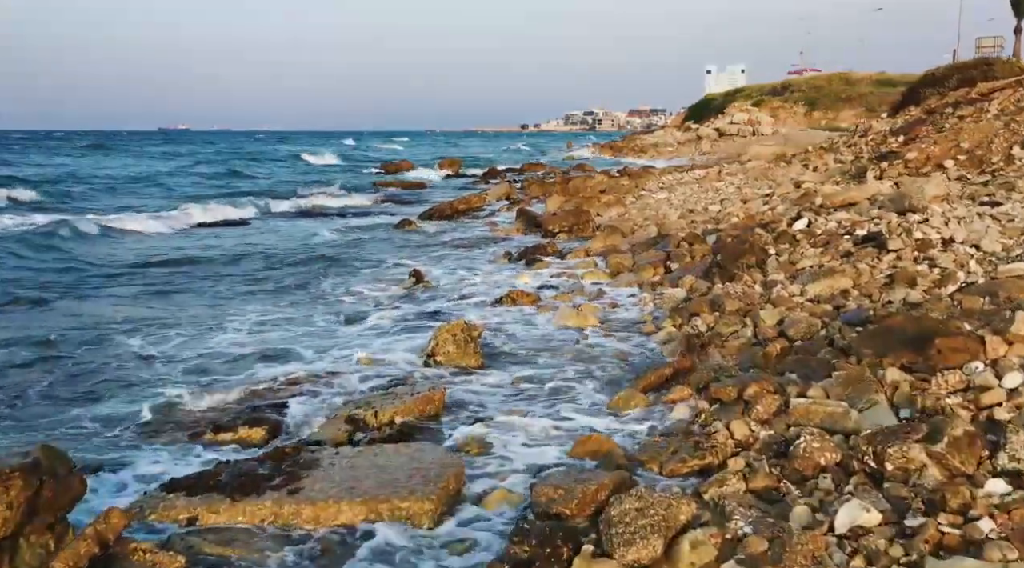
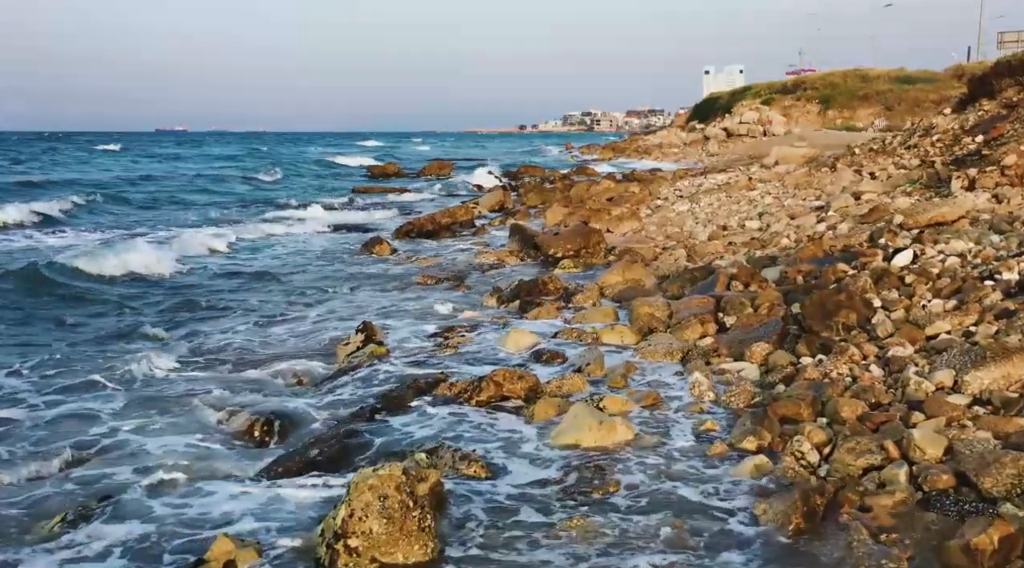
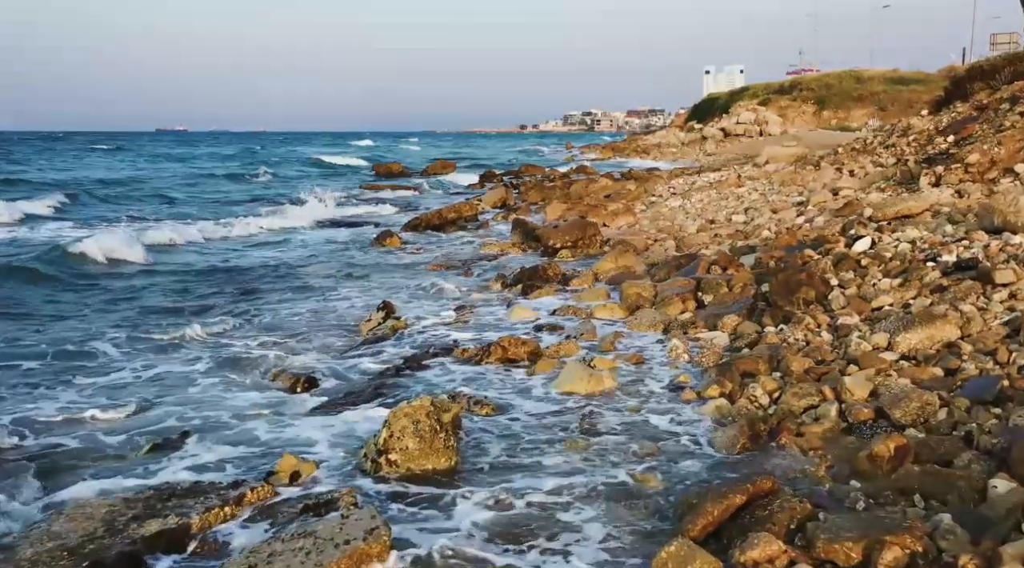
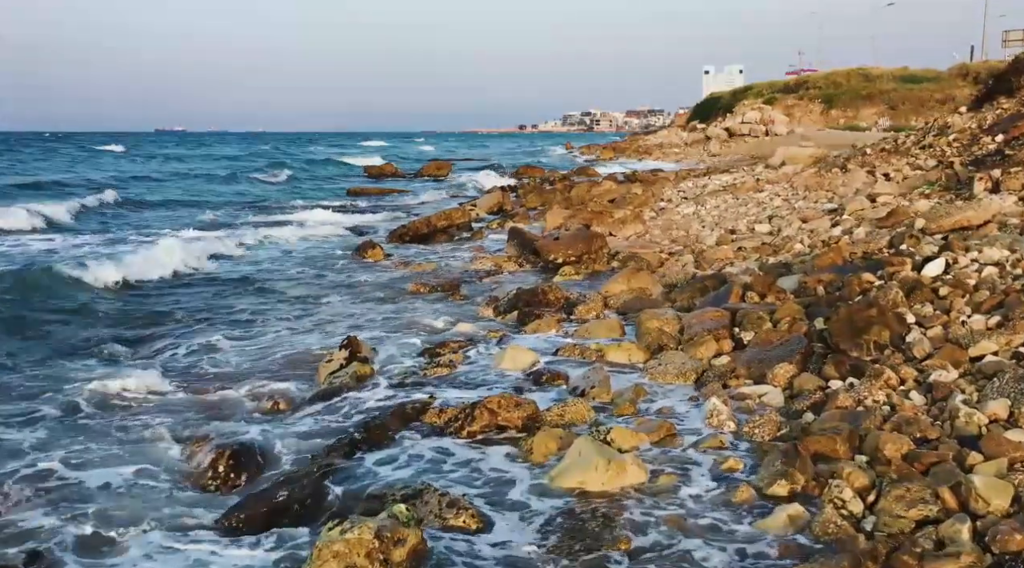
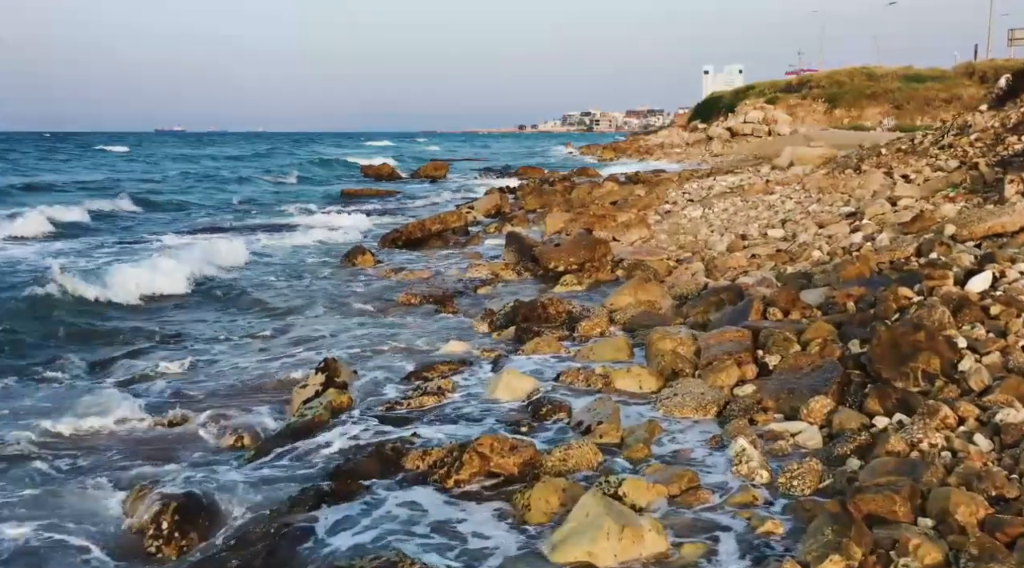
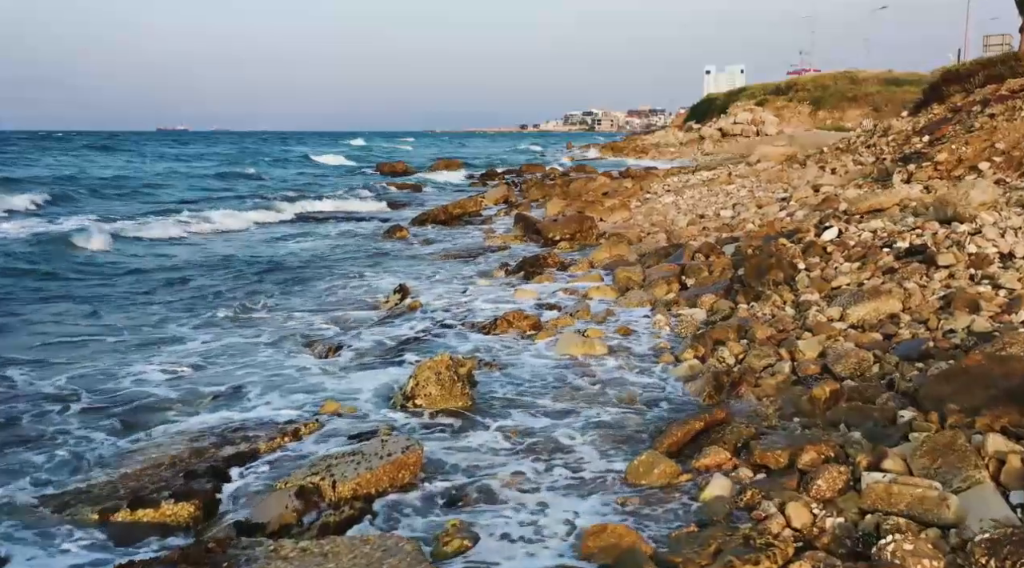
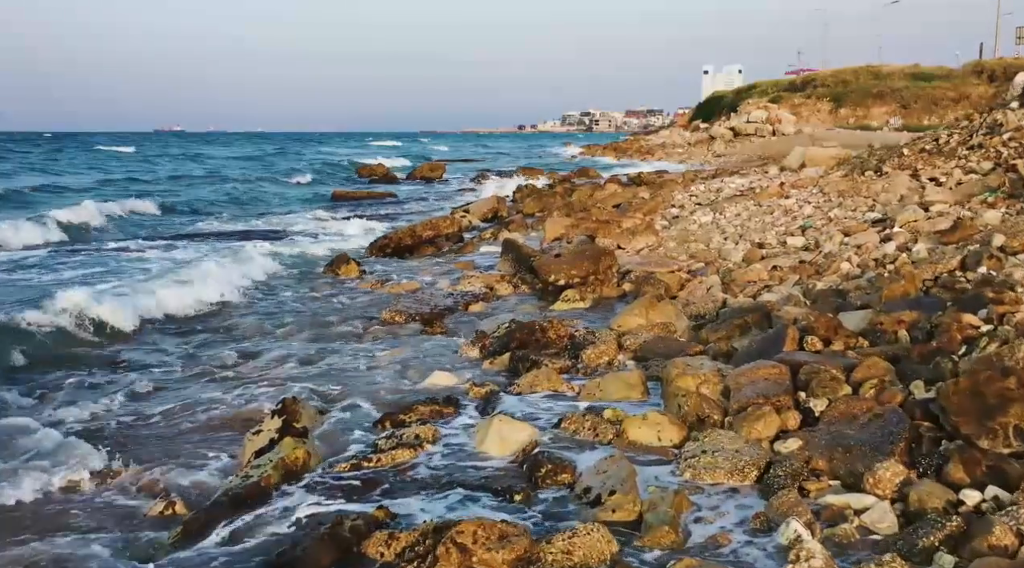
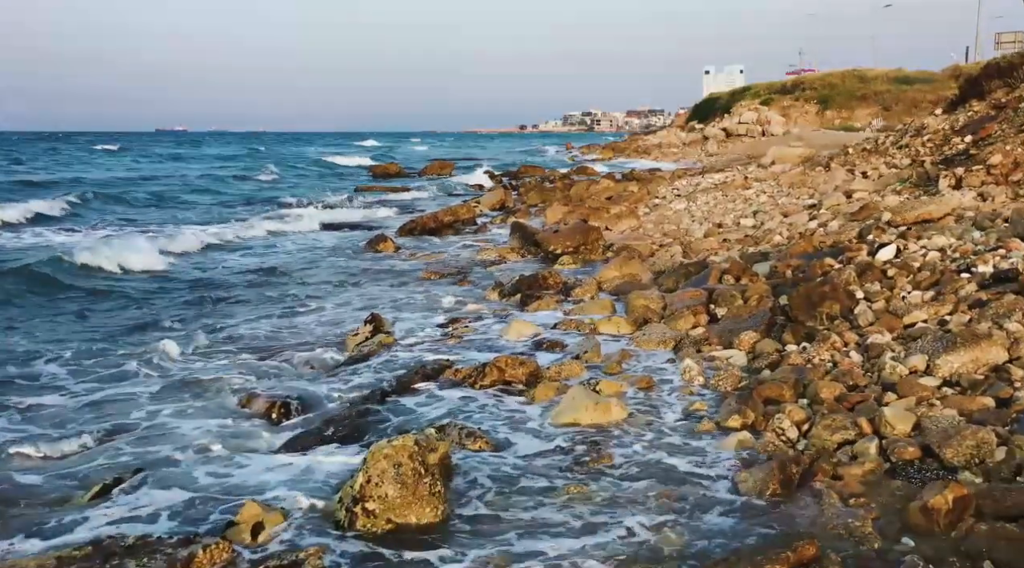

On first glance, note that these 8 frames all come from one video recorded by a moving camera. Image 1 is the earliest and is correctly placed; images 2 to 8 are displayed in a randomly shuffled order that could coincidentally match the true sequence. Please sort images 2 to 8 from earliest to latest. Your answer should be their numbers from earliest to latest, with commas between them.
6, 3, 8, 2, 4, 5, 7
